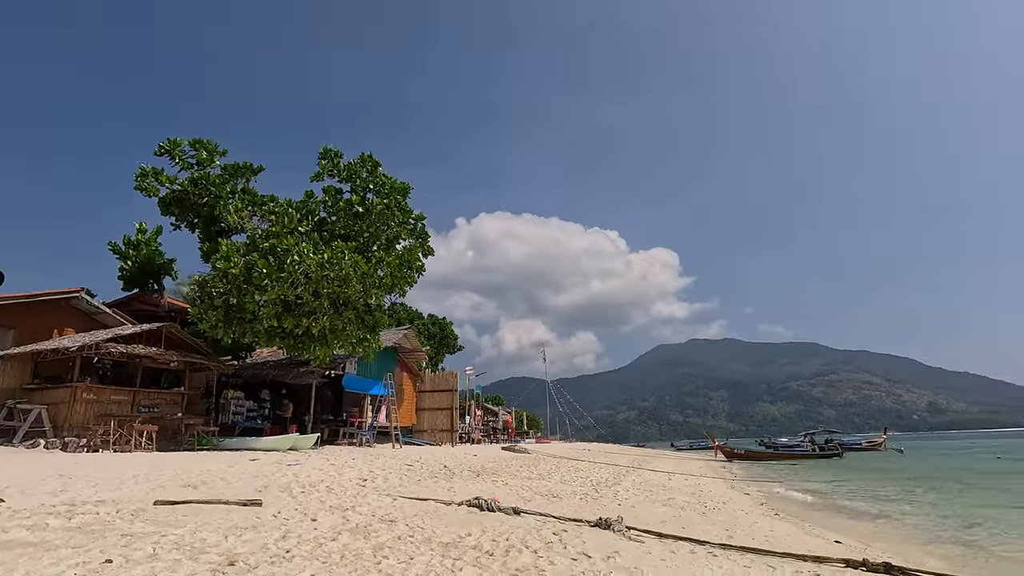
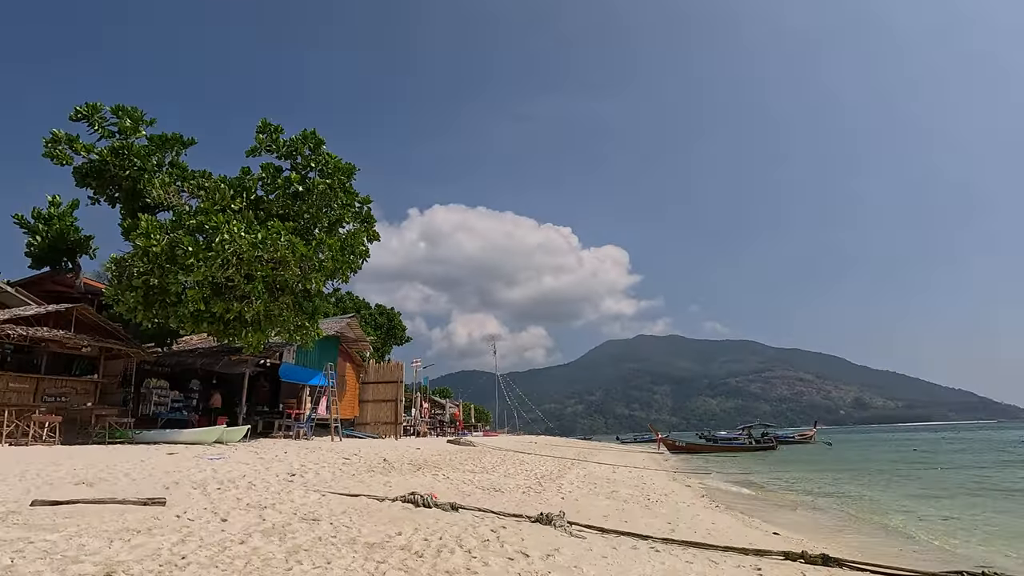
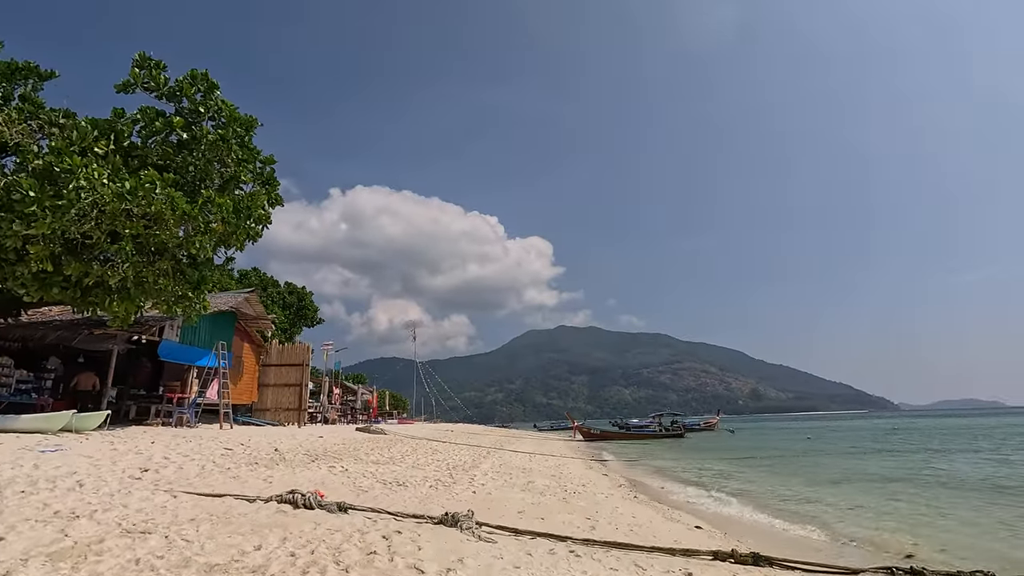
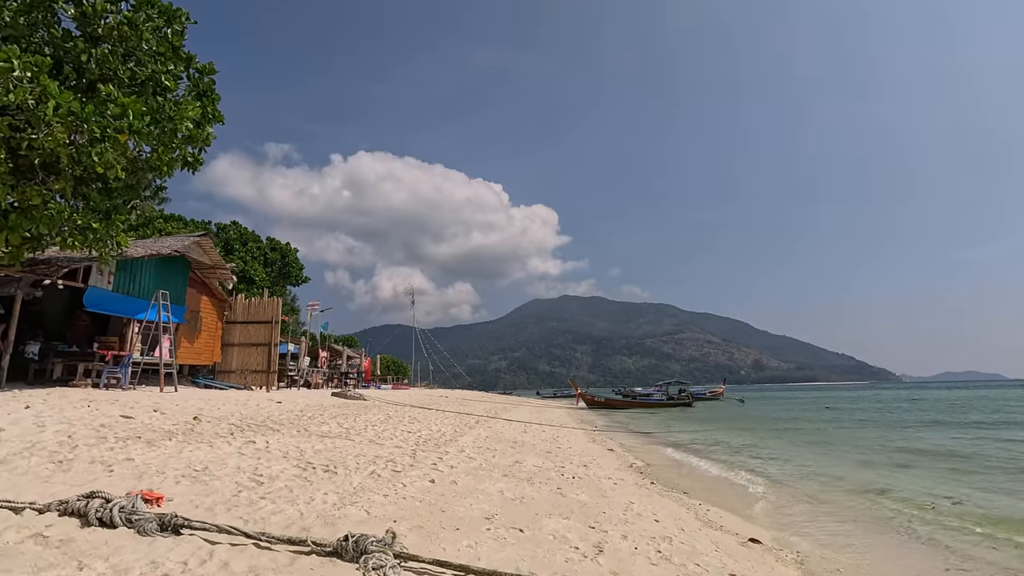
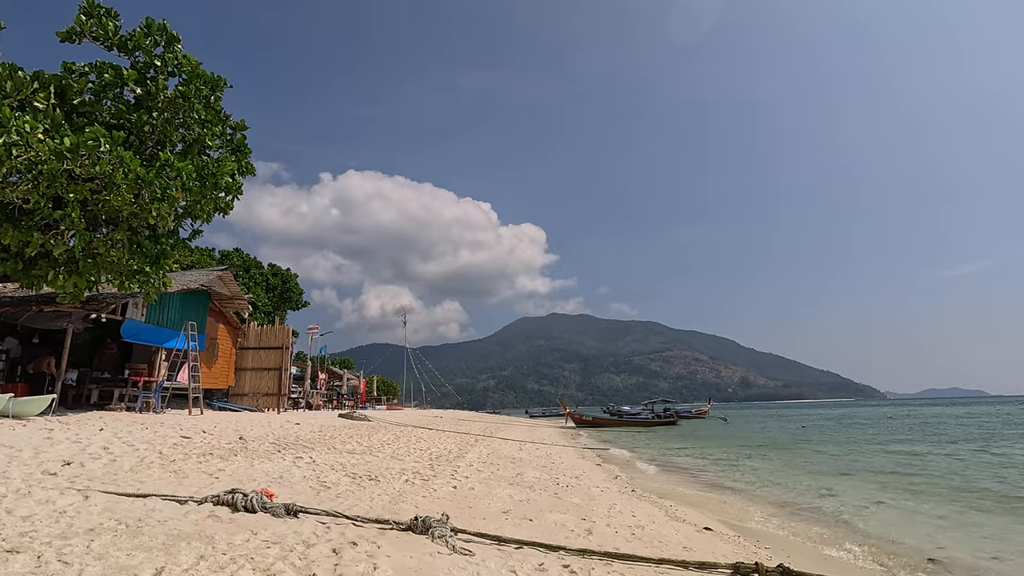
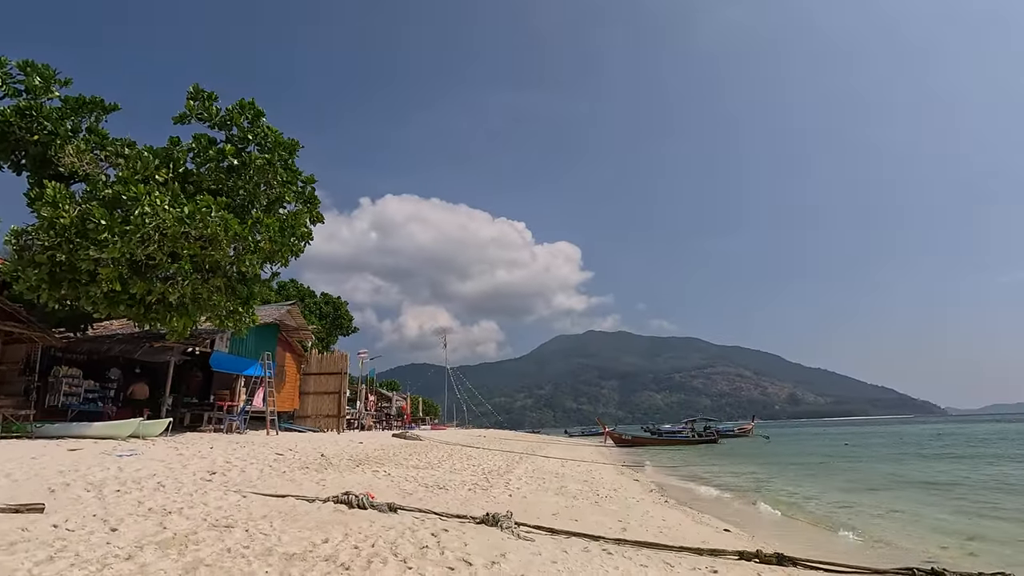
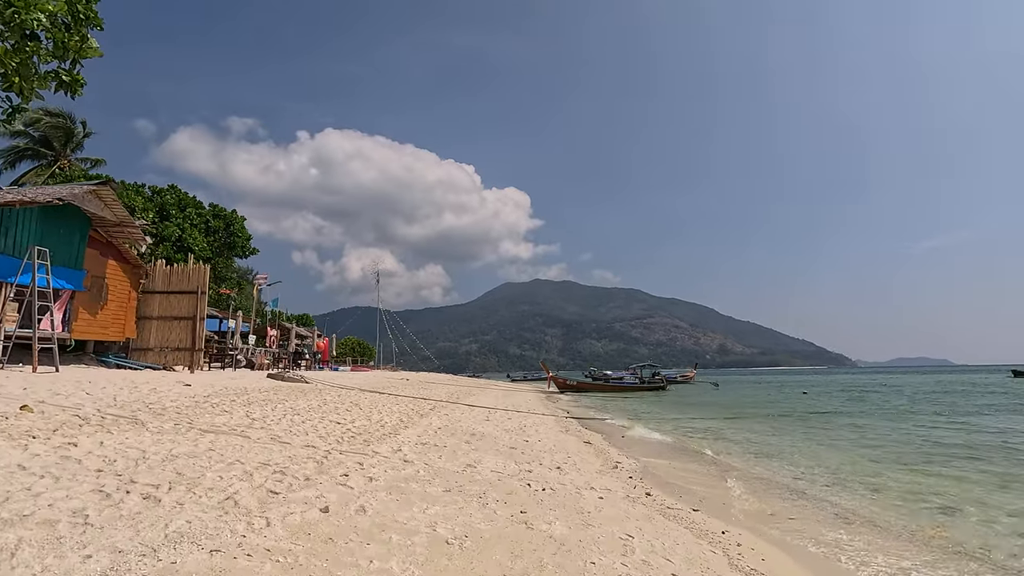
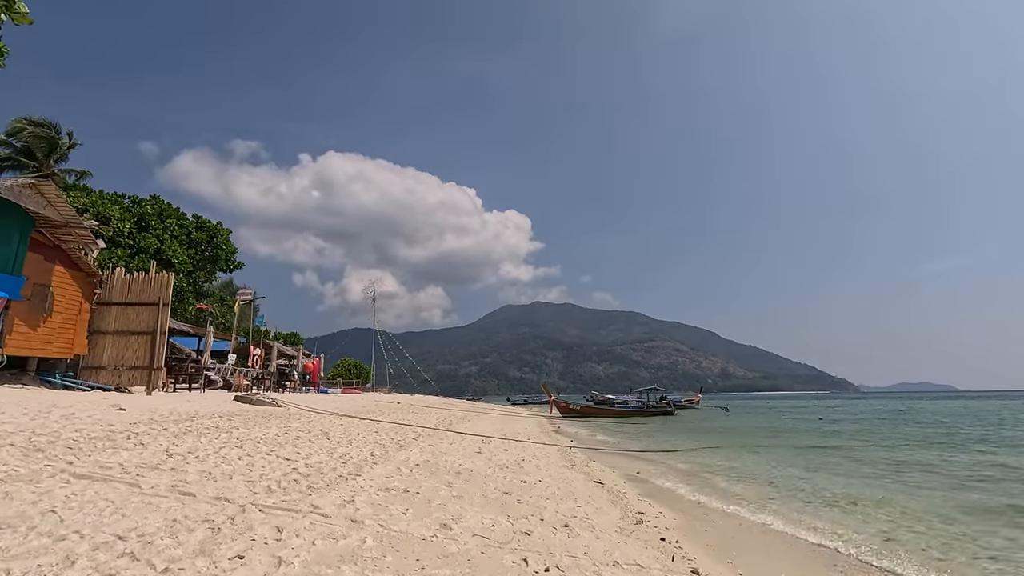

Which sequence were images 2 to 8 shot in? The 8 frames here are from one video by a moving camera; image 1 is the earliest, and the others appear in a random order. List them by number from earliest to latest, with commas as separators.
2, 6, 3, 5, 4, 7, 8
